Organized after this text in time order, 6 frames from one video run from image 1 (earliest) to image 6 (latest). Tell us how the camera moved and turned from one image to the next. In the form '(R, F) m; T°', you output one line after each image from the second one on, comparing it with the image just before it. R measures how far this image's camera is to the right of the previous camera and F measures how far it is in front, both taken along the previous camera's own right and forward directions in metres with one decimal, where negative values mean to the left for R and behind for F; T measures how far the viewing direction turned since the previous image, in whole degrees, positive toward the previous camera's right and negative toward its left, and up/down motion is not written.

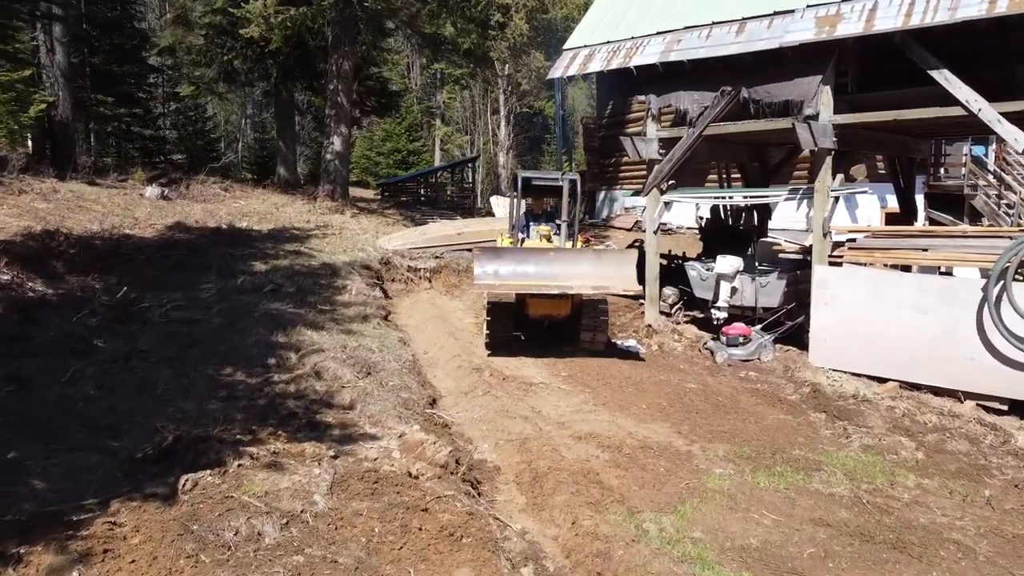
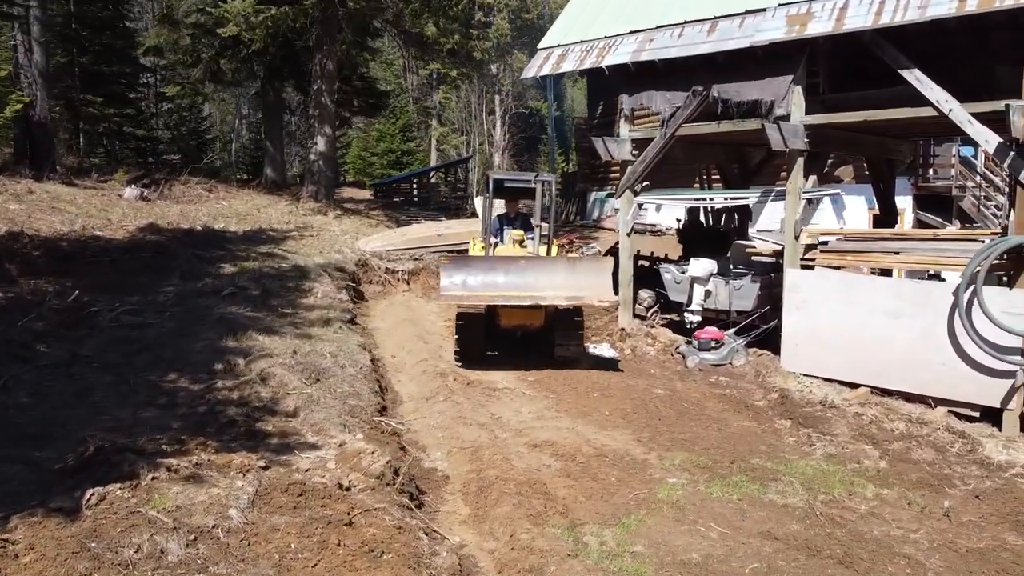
(+0.4, +0.2) m; 0°
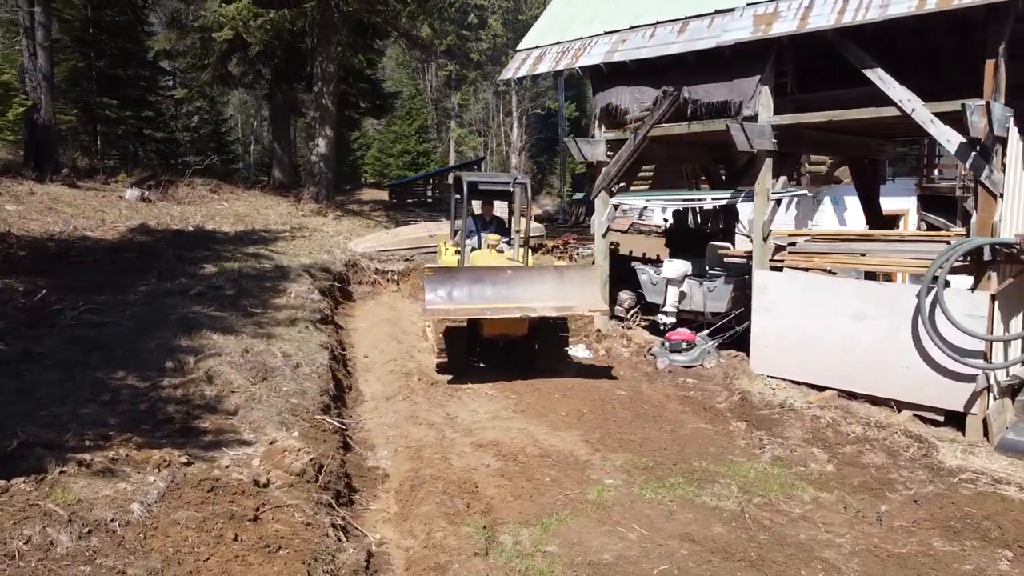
(+0.7, 0.0) m; -2°
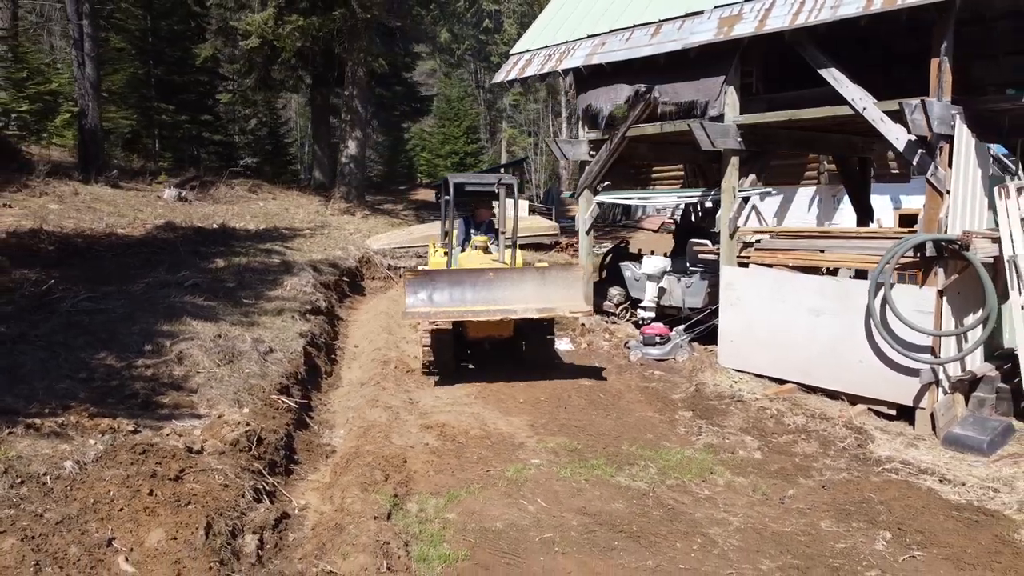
(+1.1, -0.4) m; -5°
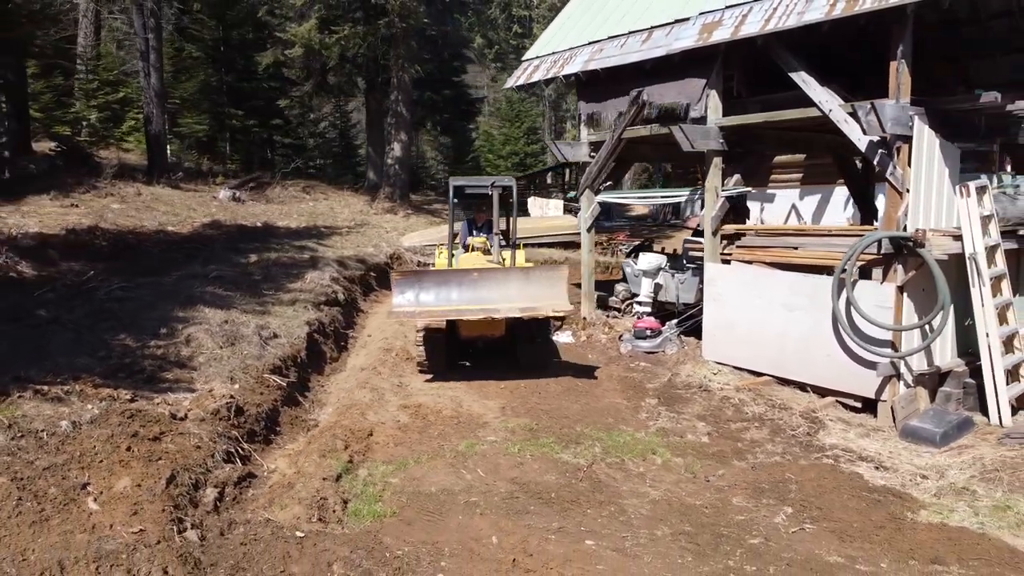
(+1.1, -0.6) m; -5°
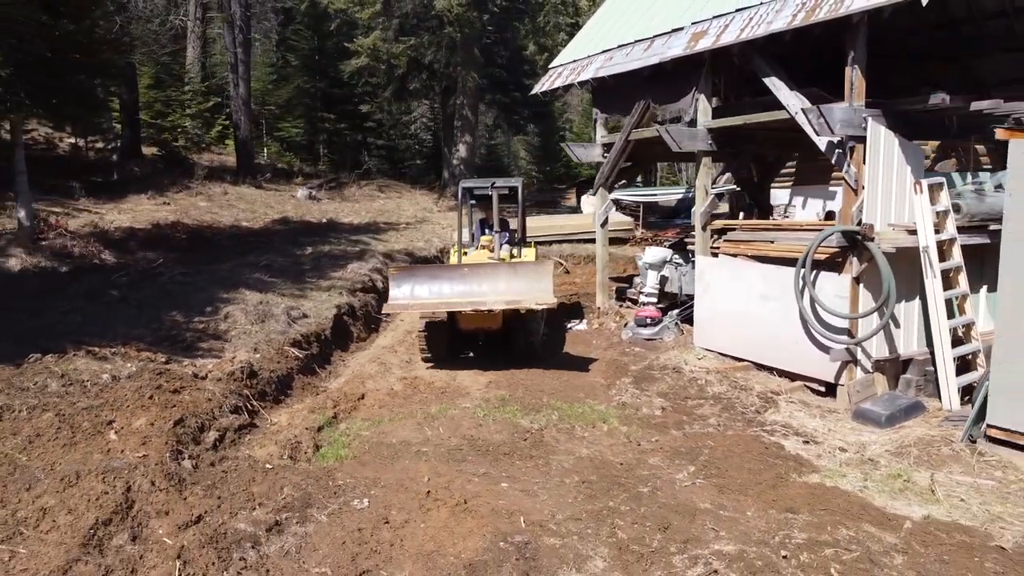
(+1.4, -0.9) m; -8°
